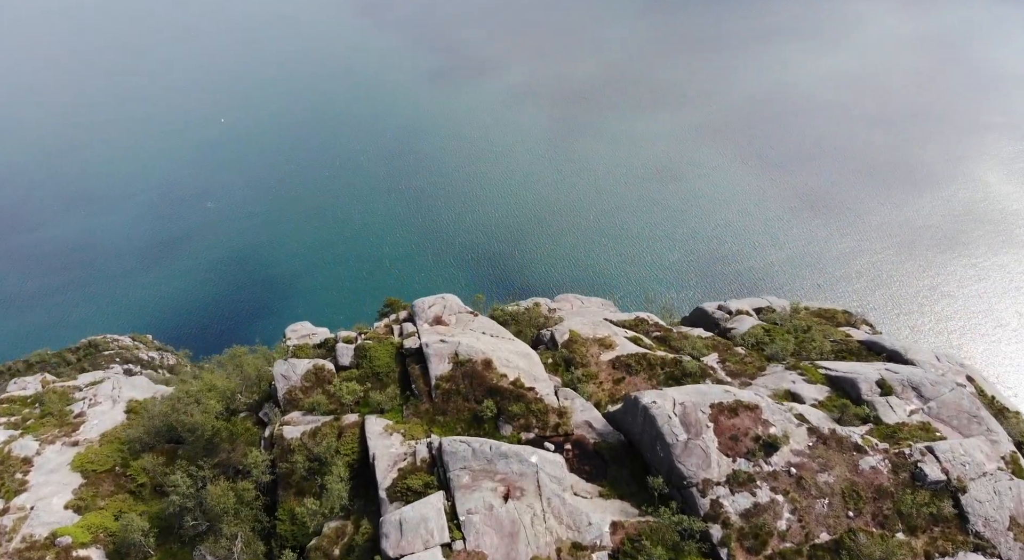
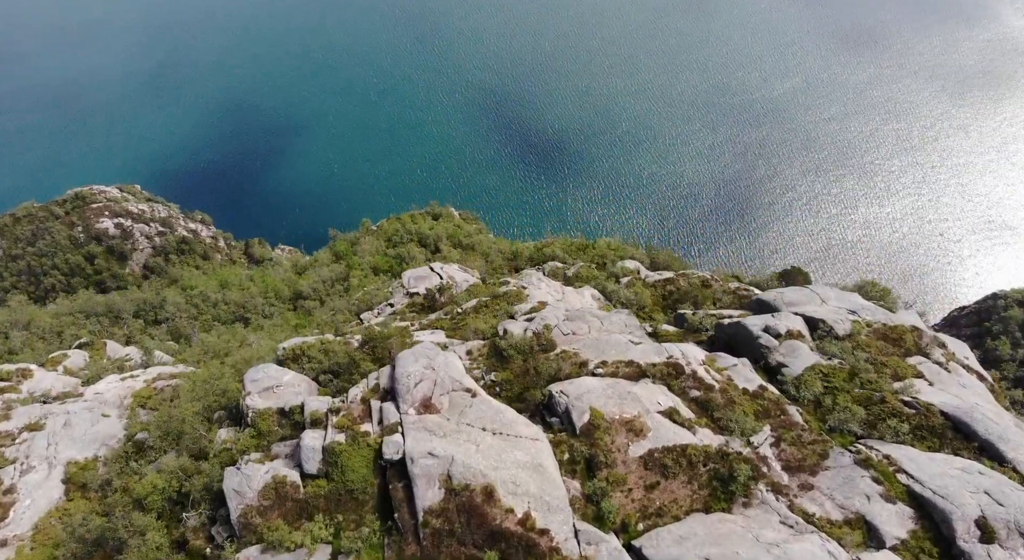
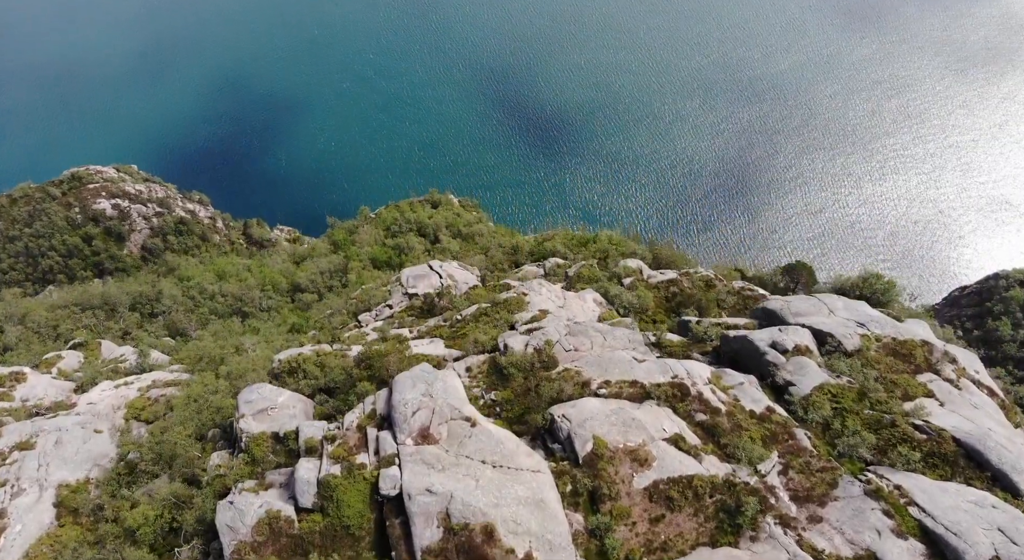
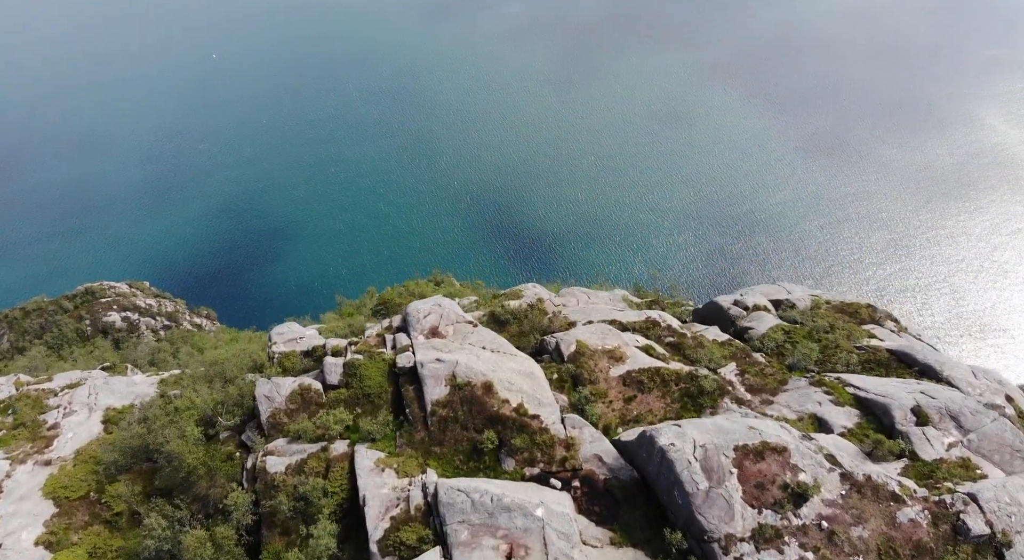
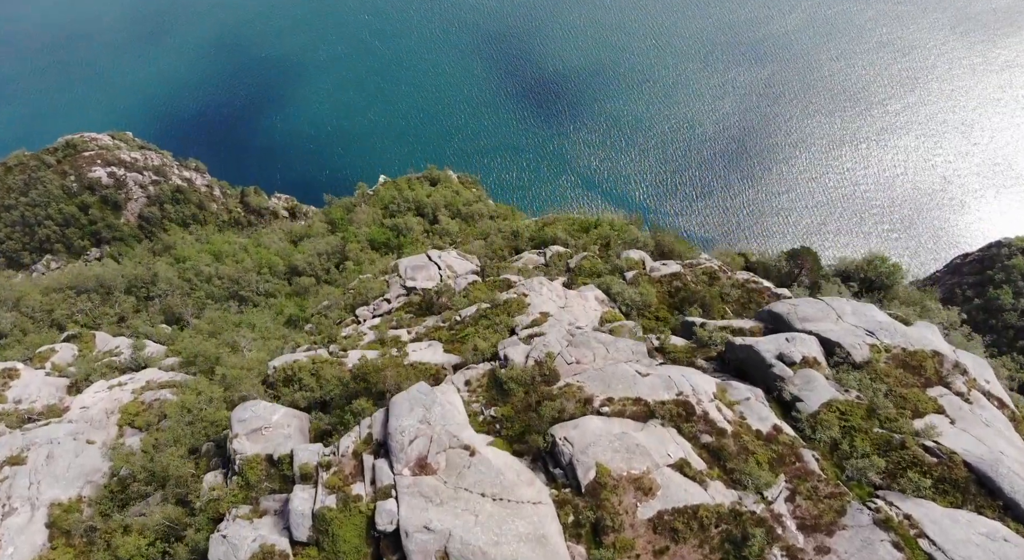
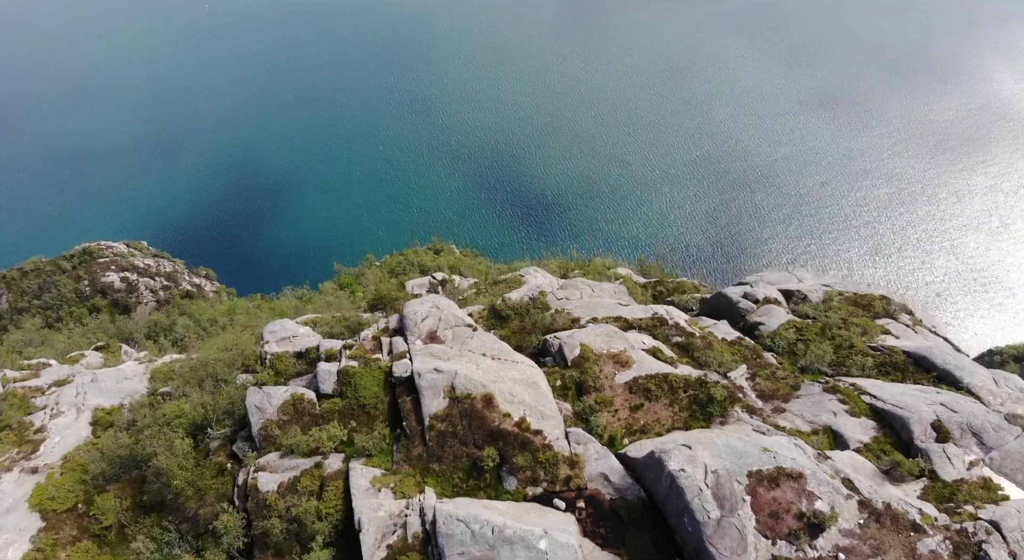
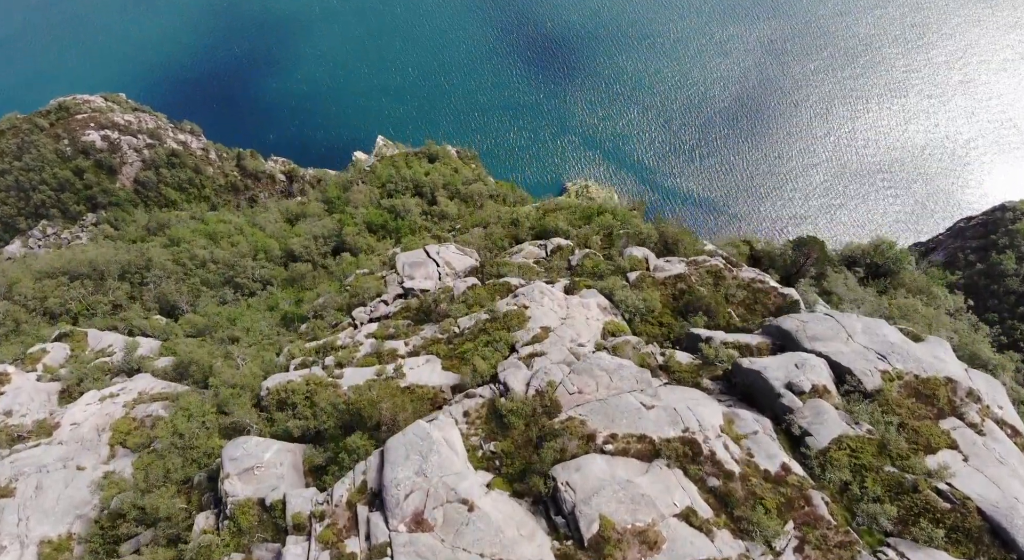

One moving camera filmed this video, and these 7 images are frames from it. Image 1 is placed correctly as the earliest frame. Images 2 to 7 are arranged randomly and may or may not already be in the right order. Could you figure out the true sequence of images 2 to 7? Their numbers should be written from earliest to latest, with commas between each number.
4, 6, 2, 3, 5, 7
